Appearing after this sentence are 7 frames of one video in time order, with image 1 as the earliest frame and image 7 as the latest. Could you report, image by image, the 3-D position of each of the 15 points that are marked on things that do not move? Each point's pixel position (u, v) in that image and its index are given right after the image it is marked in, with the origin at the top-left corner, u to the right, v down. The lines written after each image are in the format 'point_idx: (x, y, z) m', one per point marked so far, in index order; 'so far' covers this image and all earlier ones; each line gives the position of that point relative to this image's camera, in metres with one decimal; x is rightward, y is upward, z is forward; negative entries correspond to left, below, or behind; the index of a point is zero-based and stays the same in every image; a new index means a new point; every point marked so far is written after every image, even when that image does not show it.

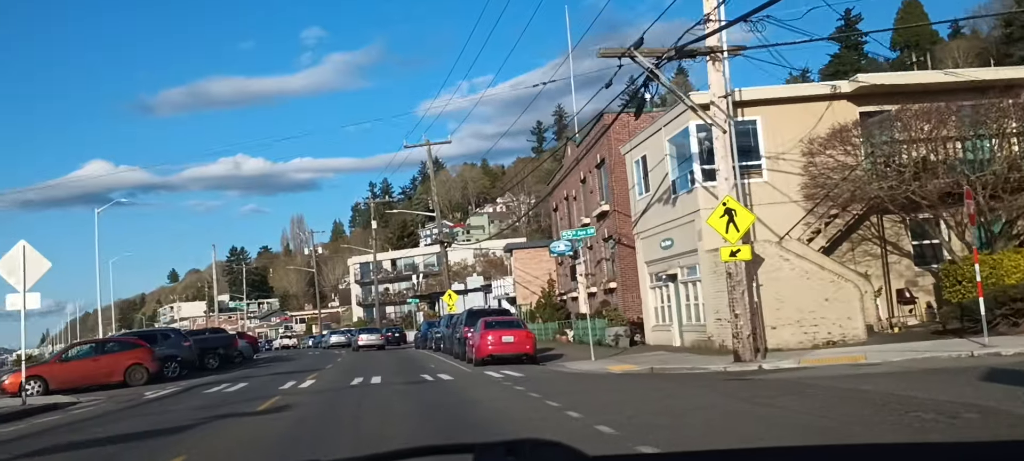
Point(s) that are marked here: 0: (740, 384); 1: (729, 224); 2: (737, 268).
0: (+4.1, -2.8, +17.5) m
1: (+4.4, +0.1, +19.6) m
2: (+4.6, -0.8, +19.4) m
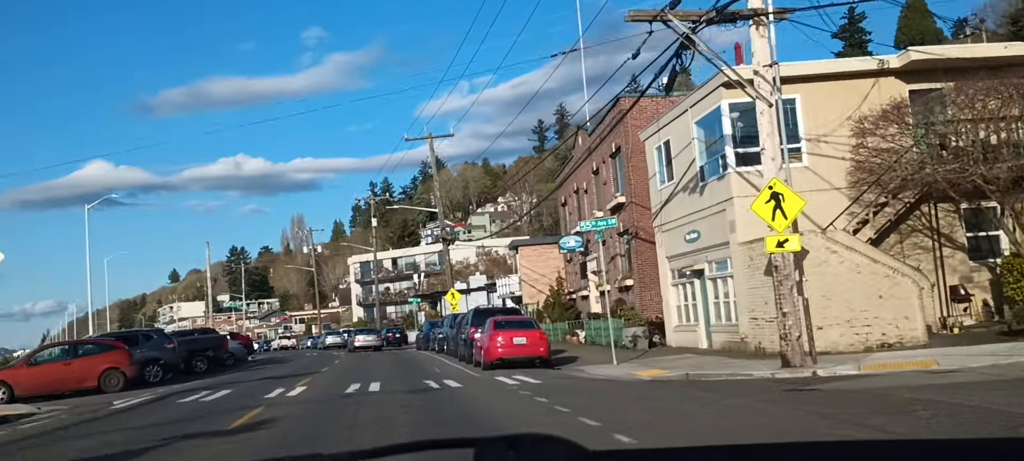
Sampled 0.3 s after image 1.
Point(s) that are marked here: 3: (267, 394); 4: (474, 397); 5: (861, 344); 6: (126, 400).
0: (+4.4, -2.5, +15.1) m
1: (+4.7, +0.4, +17.2) m
2: (+4.9, -0.6, +17.1) m
3: (-5.0, -3.3, +19.3) m
4: (-0.7, -3.2, +18.5) m
5: (+7.0, -2.3, +19.0) m
6: (-8.0, -3.5, +19.8) m
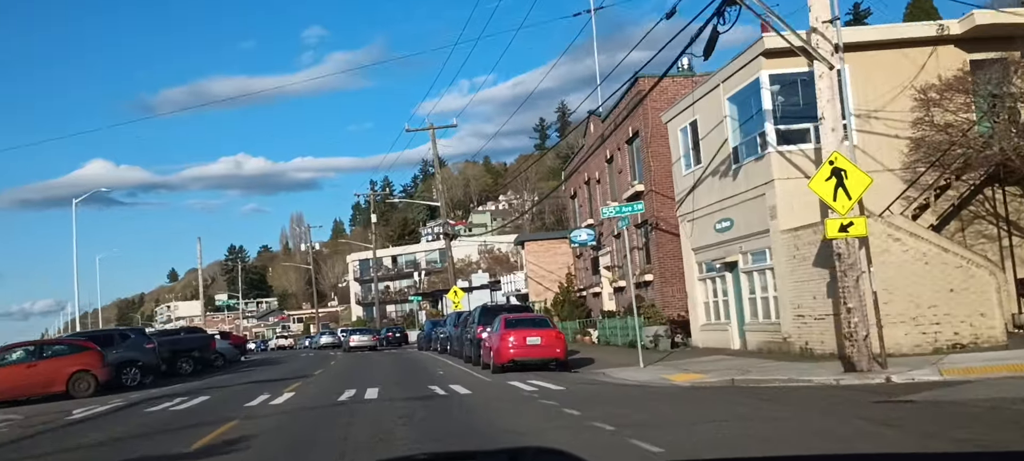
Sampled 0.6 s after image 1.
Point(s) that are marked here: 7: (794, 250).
0: (+4.7, -2.3, +12.7) m
1: (+5.0, +0.6, +14.8) m
2: (+5.2, -0.3, +14.7) m
3: (-4.7, -3.0, +16.9) m
4: (-0.4, -2.9, +16.1) m
5: (+7.3, -2.0, +16.6) m
6: (-7.7, -3.2, +17.4) m
7: (+5.7, -0.4, +19.3) m
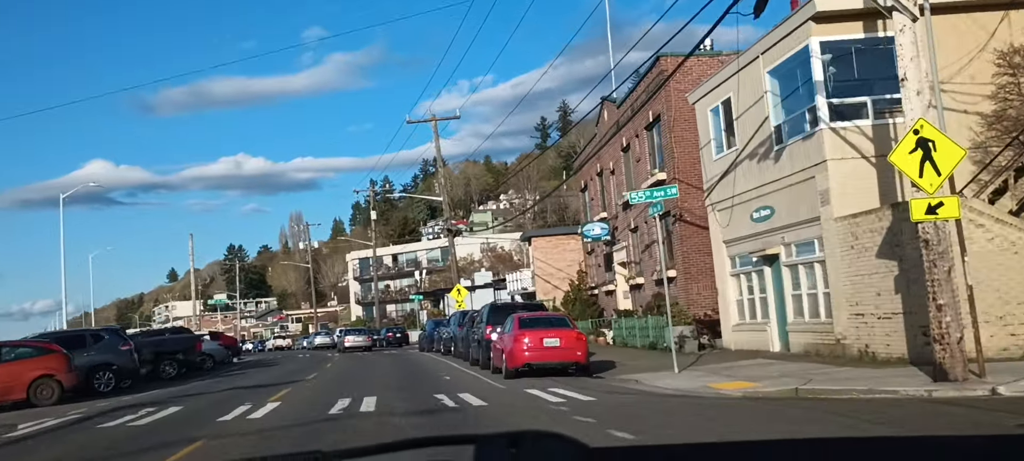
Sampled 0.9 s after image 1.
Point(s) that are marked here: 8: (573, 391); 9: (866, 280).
0: (+5.0, -2.0, +10.3) m
1: (+5.4, +0.9, +12.4) m
2: (+5.5, 0.0, +12.3) m
3: (-4.4, -2.8, +14.5) m
4: (-0.1, -2.7, +13.7) m
5: (+7.6, -1.8, +14.2) m
6: (-7.4, -3.0, +15.0) m
7: (+6.0, -0.2, +16.9) m
8: (+1.0, -2.7, +15.8) m
9: (+6.1, -0.8, +16.4) m
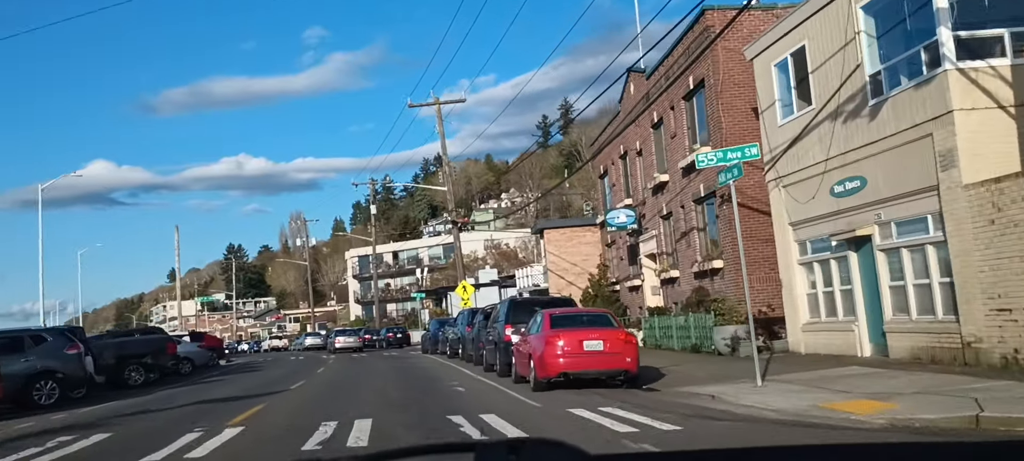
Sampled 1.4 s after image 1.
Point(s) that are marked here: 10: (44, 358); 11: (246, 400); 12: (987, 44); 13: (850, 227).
0: (+5.5, -1.6, +6.4) m
1: (+5.8, +1.3, +8.5) m
2: (+6.0, +0.4, +8.3) m
3: (-3.9, -2.4, +10.6) m
4: (+0.4, -2.3, +9.7) m
5: (+8.1, -1.3, +10.3) m
6: (-6.9, -2.6, +11.0) m
7: (+6.5, +0.3, +13.0) m
8: (+1.5, -2.3, +11.9) m
9: (+6.6, -0.4, +12.4) m
10: (-9.6, -2.6, +19.5) m
11: (-5.1, -3.2, +18.5) m
12: (+6.9, +2.7, +13.9) m
13: (+6.0, +0.1, +17.0) m
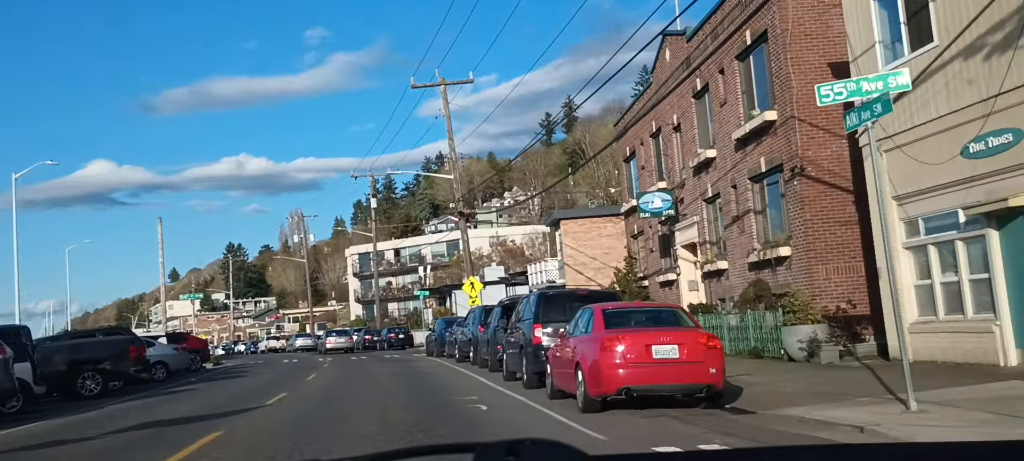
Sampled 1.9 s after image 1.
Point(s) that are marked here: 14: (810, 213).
0: (+6.0, -1.2, +2.4) m
1: (+6.4, +1.7, +4.5) m
2: (+6.5, +0.8, +4.4) m
3: (-3.4, -2.0, +6.6) m
4: (+0.9, -1.9, +5.8) m
5: (+8.6, -0.9, +6.3) m
6: (-6.4, -2.2, +7.1) m
7: (+7.0, +0.7, +9.0) m
8: (+2.0, -1.9, +7.9) m
9: (+7.1, 0.0, +8.5) m
10: (-9.0, -2.2, +15.5) m
11: (-4.6, -2.8, +14.5) m
12: (+7.4, +3.1, +9.9) m
13: (+6.6, +0.5, +13.0) m
14: (+6.0, +0.4, +19.0) m
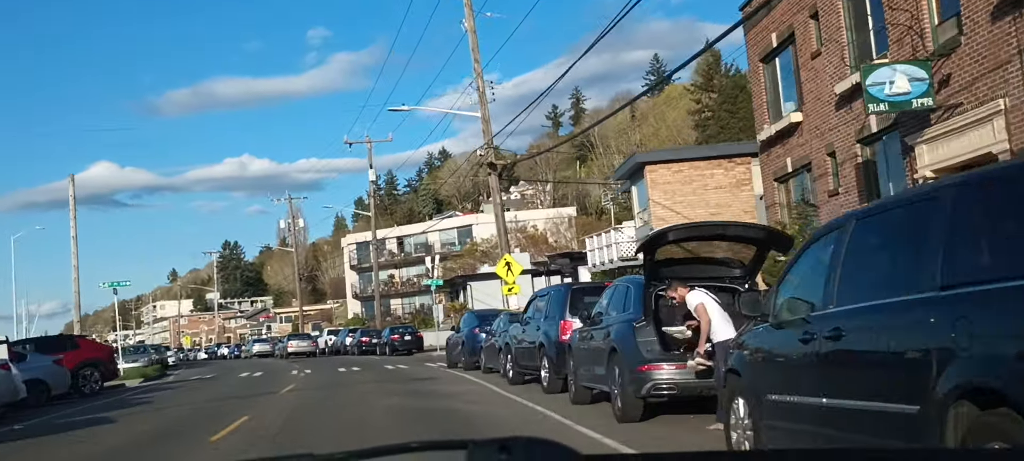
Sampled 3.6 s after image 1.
0: (+7.7, +0.2, -10.8) m
1: (+8.0, +3.1, -8.7) m
2: (+8.1, +2.2, -8.8) m
3: (-1.7, -0.6, -6.5) m
4: (+2.5, -0.5, -7.4) m
5: (+10.3, +0.5, -6.9) m
6: (-4.7, -0.8, -6.1) m
7: (+8.7, +2.1, -4.2) m
8: (+3.7, -0.5, -5.3) m
9: (+8.8, +1.4, -4.7) m
10: (-7.3, -0.8, +2.4) m
11: (-2.9, -1.5, +1.3) m
12: (+9.1, +4.5, -3.3) m
13: (+8.2, +1.9, -0.2) m
14: (+7.7, +1.8, +5.8) m
